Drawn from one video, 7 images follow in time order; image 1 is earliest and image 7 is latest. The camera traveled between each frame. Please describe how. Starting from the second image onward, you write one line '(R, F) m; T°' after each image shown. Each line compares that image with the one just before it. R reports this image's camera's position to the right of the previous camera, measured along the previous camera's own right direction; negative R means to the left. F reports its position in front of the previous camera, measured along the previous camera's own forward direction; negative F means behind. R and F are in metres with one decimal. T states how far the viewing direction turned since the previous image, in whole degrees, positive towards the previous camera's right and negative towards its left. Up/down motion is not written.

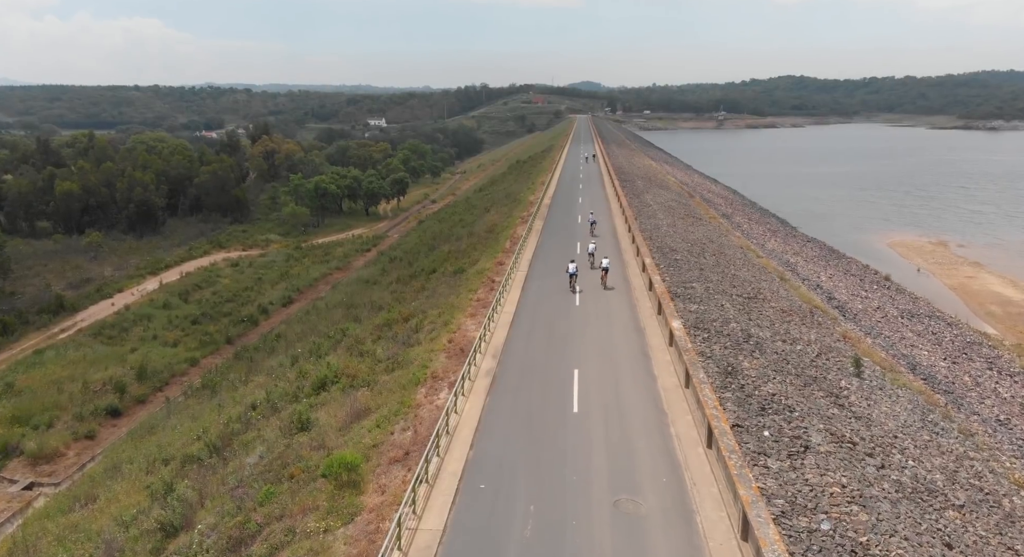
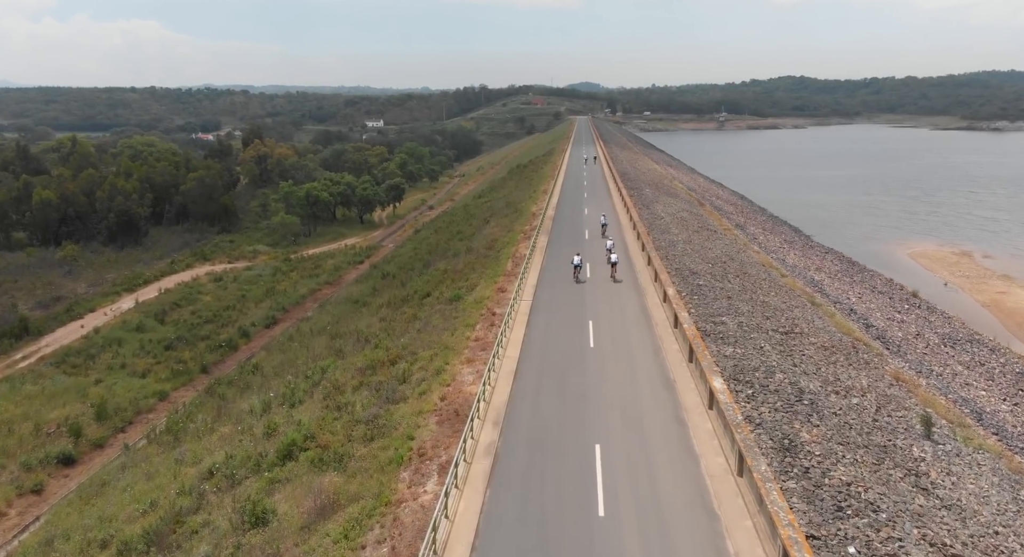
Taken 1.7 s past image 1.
(-0.1, +2.9) m; 0°
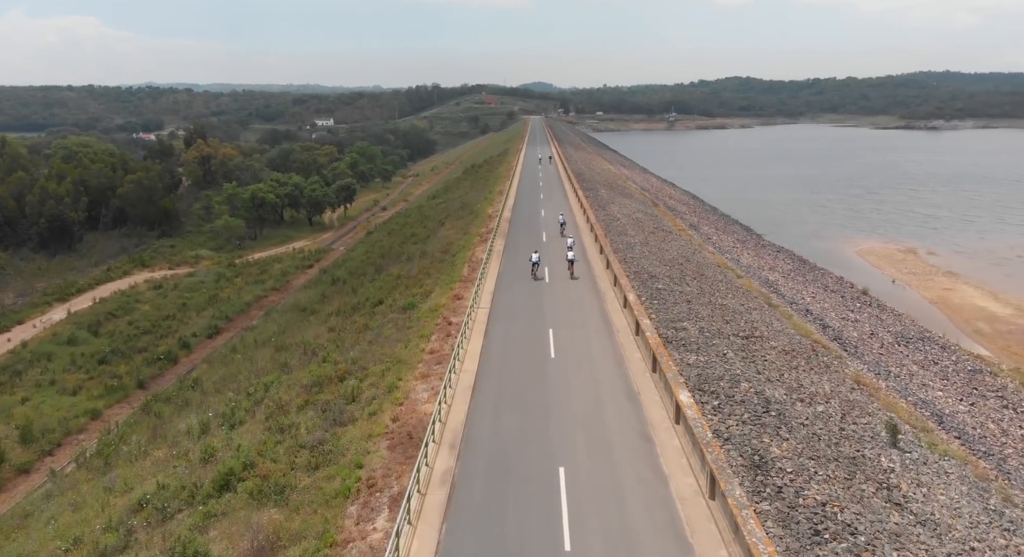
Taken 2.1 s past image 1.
(0.0, +0.9) m; +4°
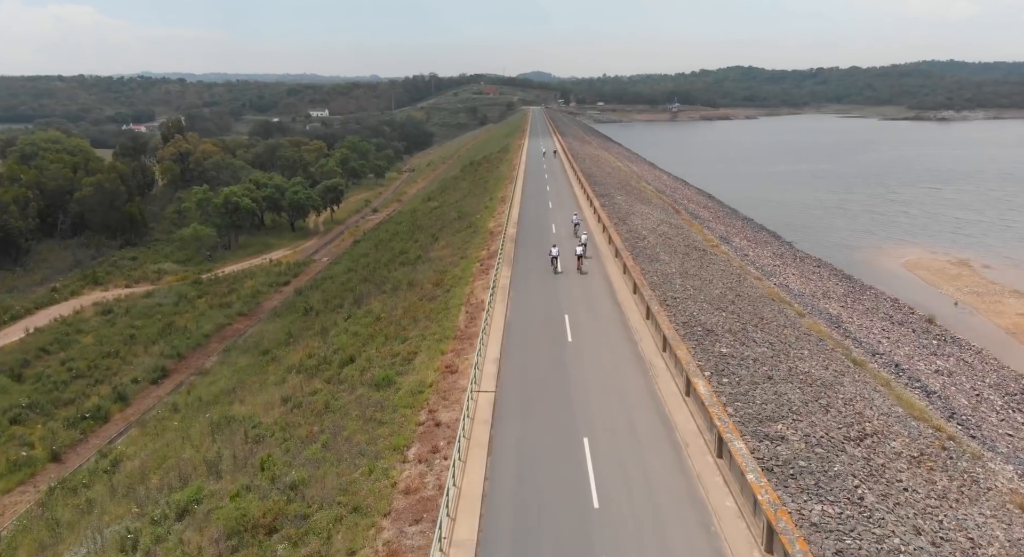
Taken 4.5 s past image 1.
(-0.3, +6.1) m; 0°
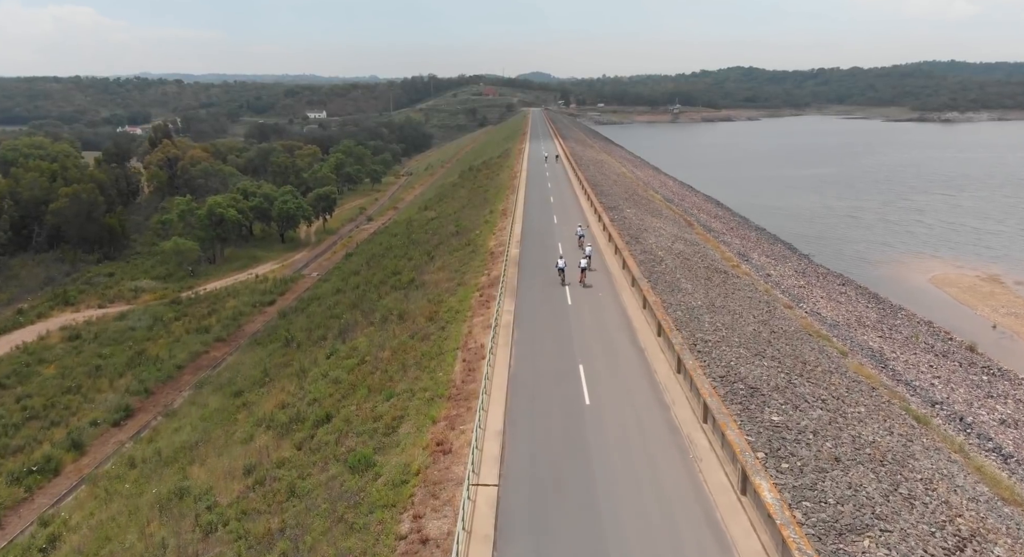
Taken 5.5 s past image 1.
(-0.1, +3.0) m; 0°
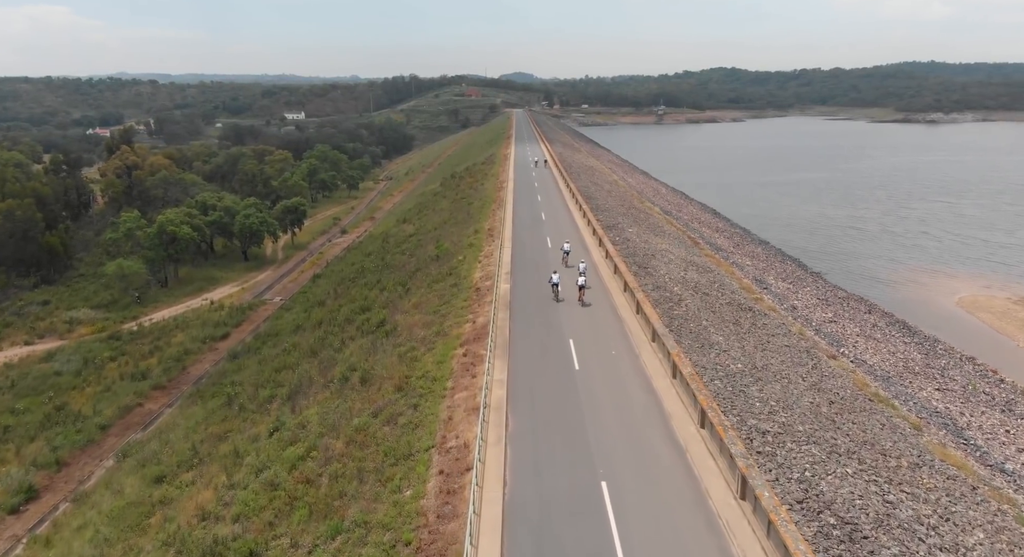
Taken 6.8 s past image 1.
(-0.2, +4.7) m; +1°
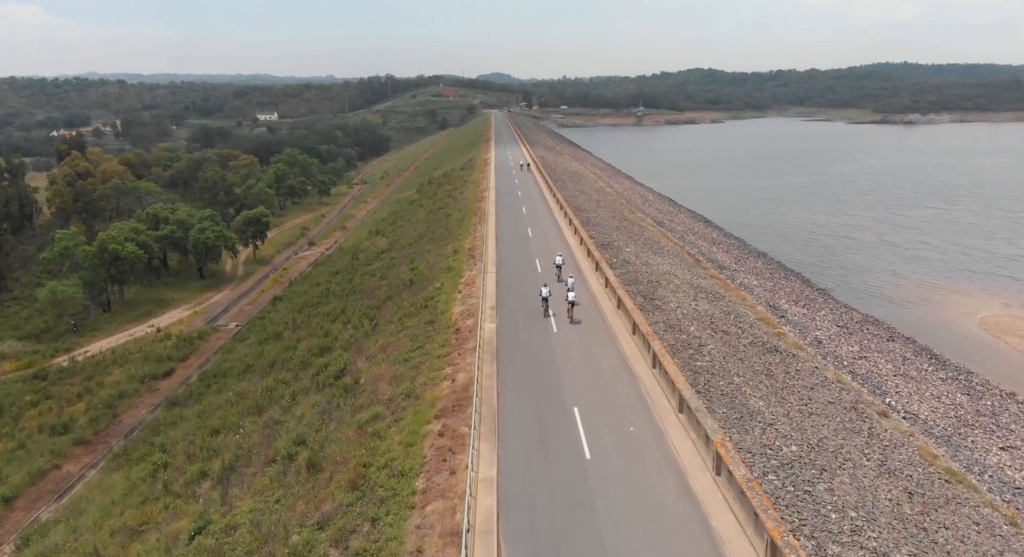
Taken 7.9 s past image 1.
(-0.2, +4.1) m; +2°
